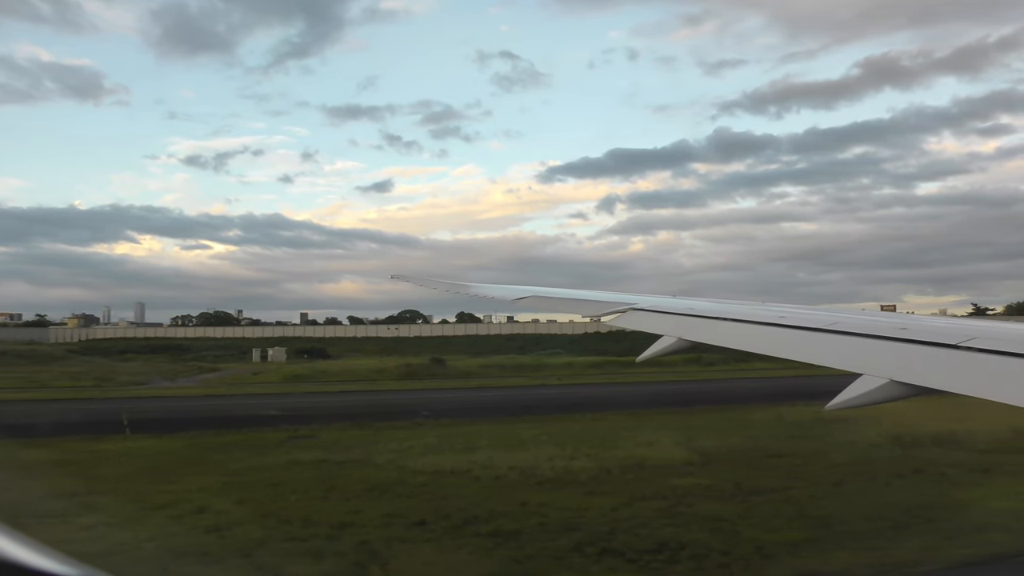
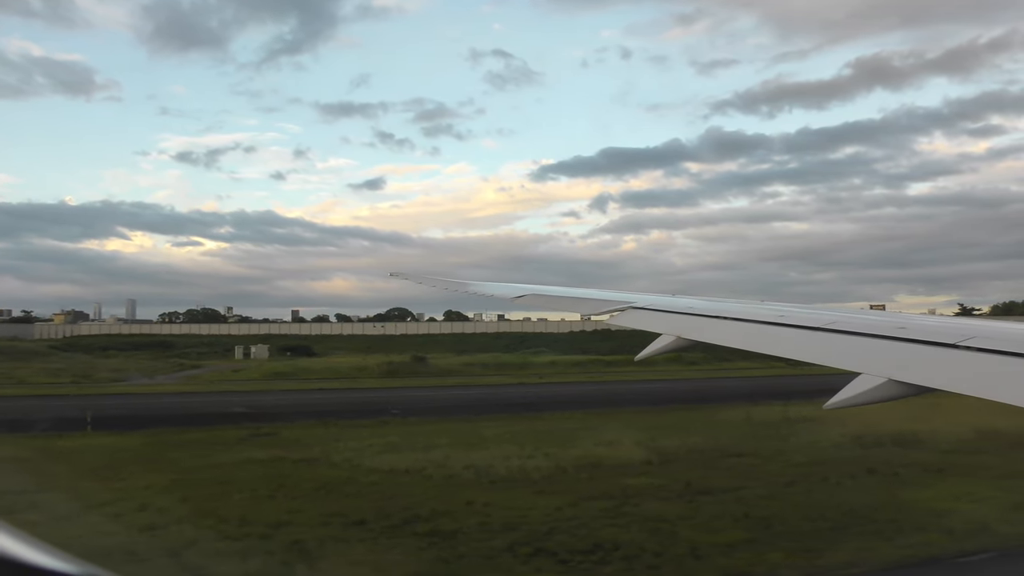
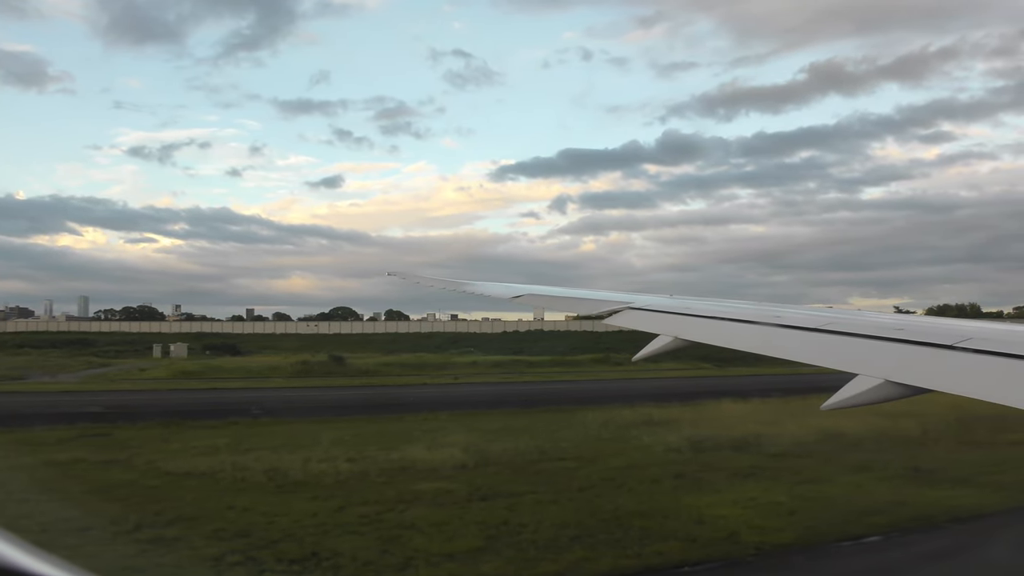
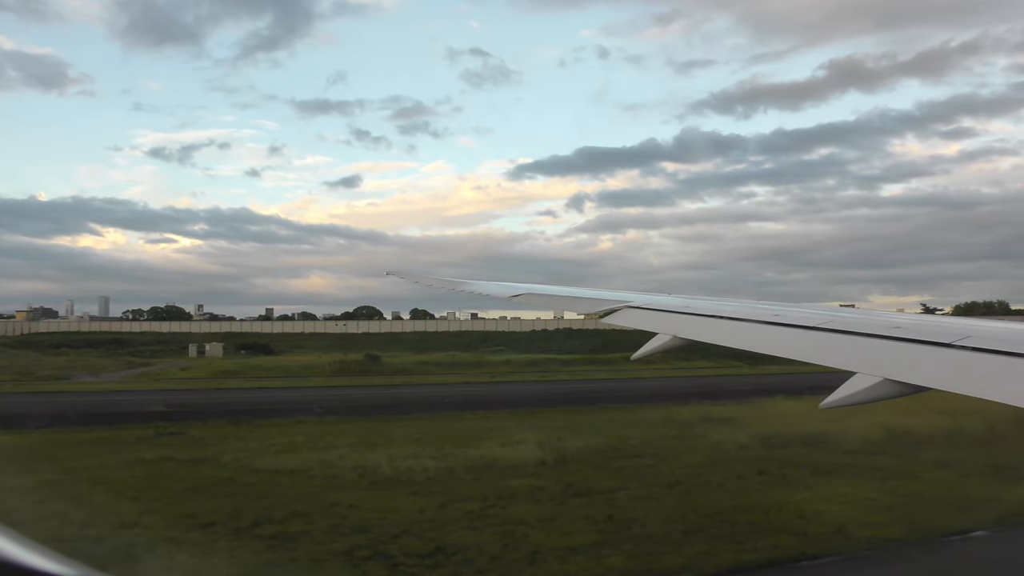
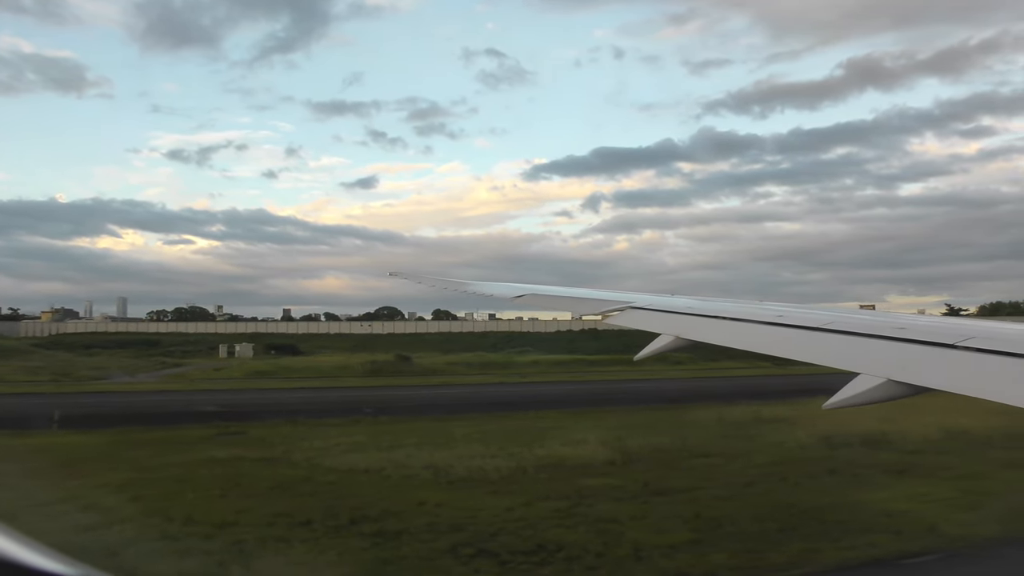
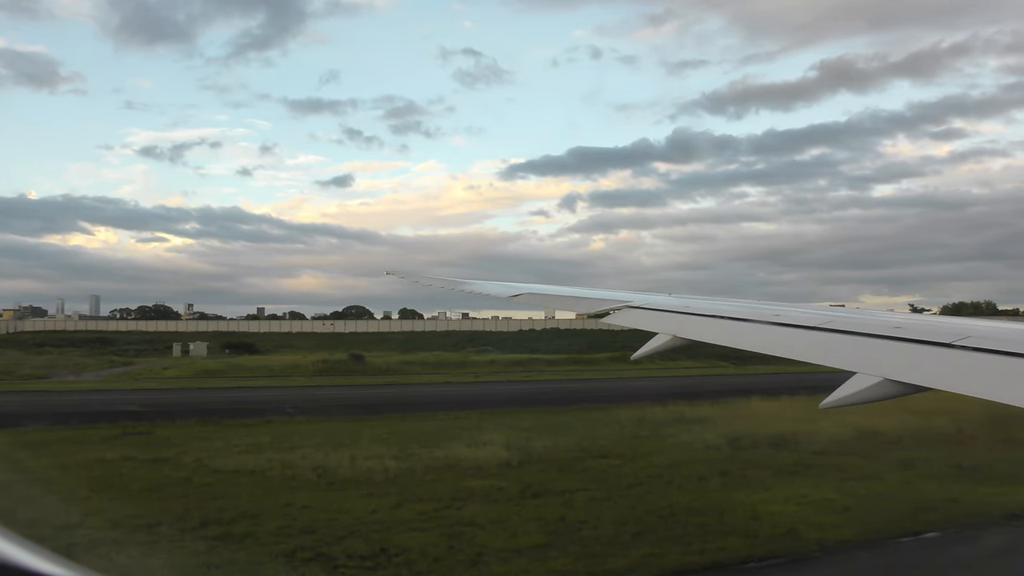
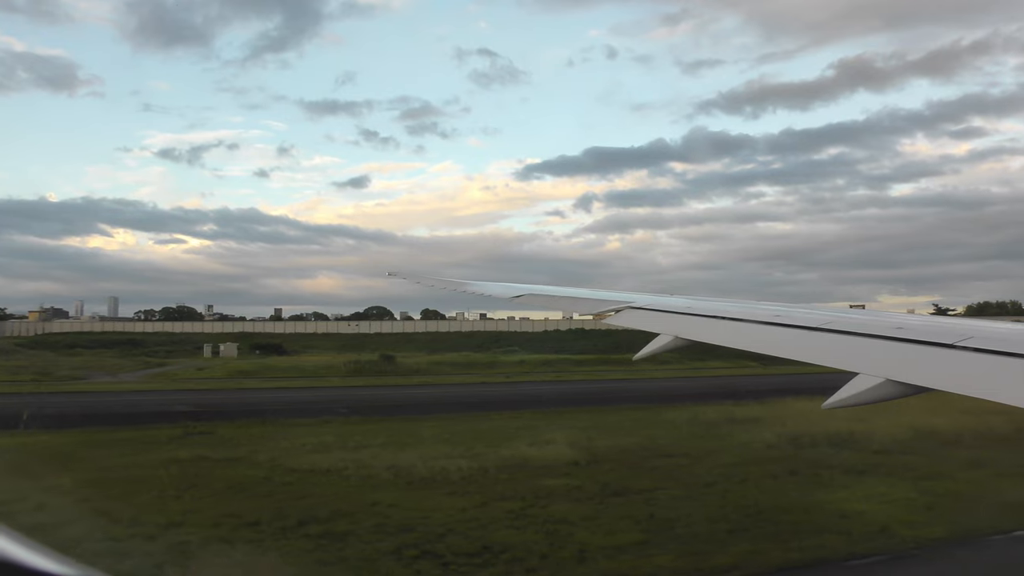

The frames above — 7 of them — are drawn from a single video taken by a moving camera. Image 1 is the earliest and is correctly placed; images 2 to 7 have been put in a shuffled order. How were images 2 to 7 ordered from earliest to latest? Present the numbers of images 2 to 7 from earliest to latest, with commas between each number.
2, 5, 7, 4, 6, 3
